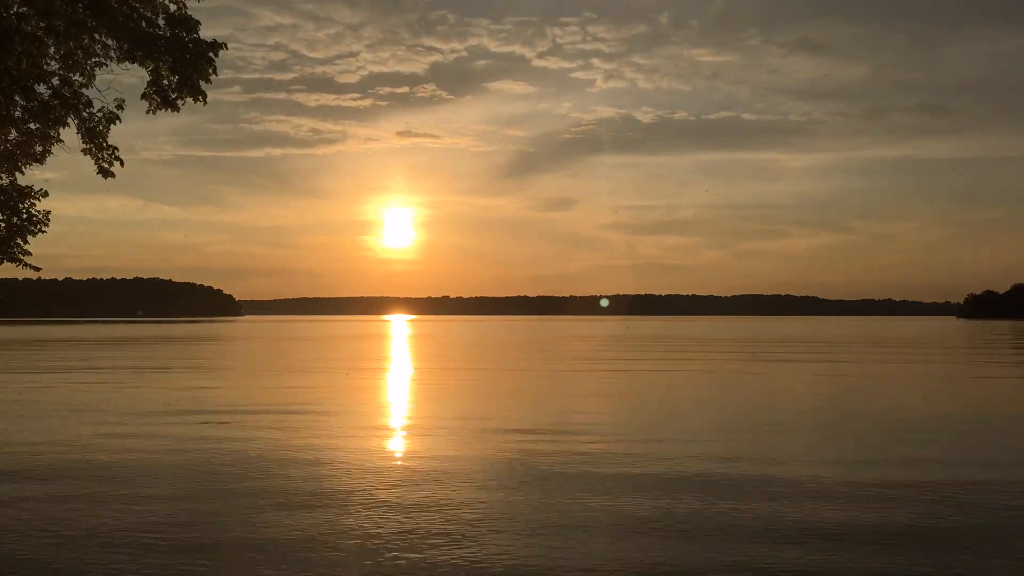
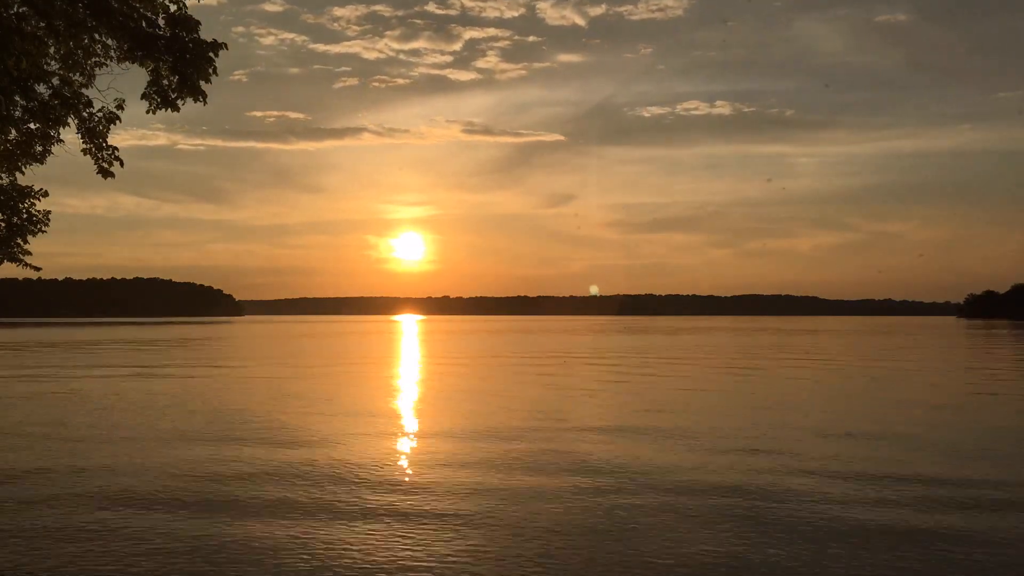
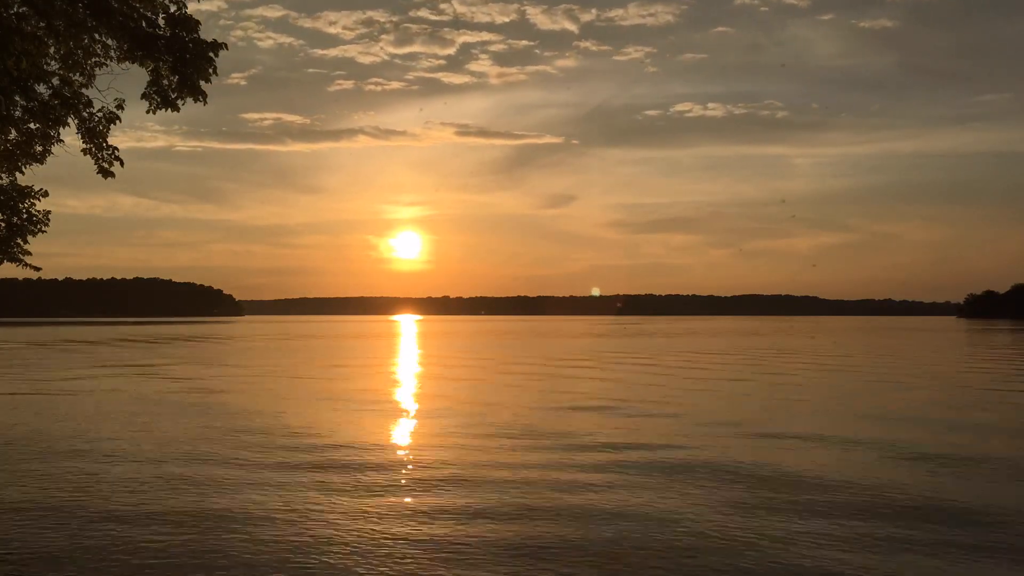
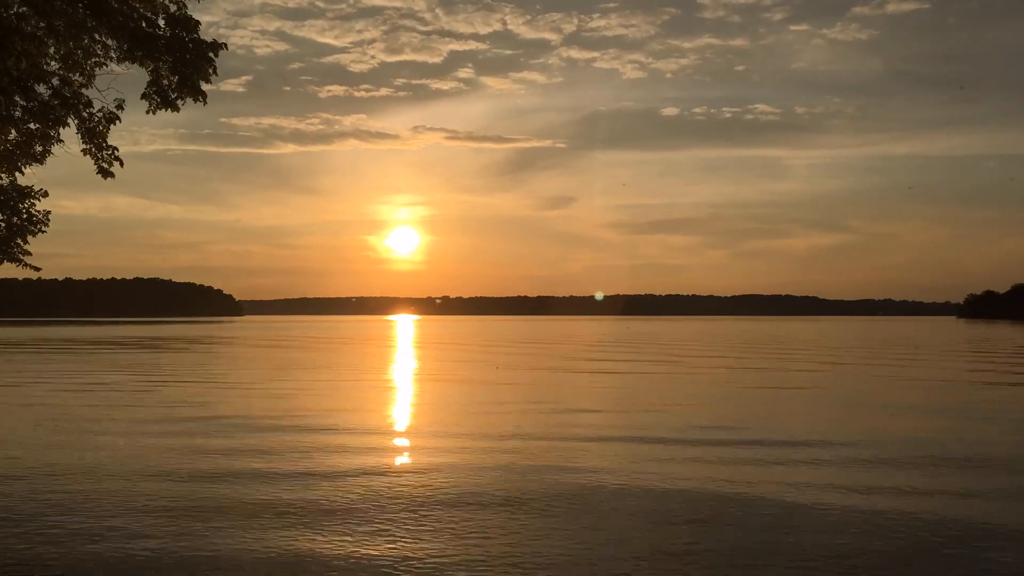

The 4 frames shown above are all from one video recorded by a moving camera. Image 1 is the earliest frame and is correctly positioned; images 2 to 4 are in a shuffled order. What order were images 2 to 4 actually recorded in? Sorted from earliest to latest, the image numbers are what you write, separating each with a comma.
4, 3, 2
